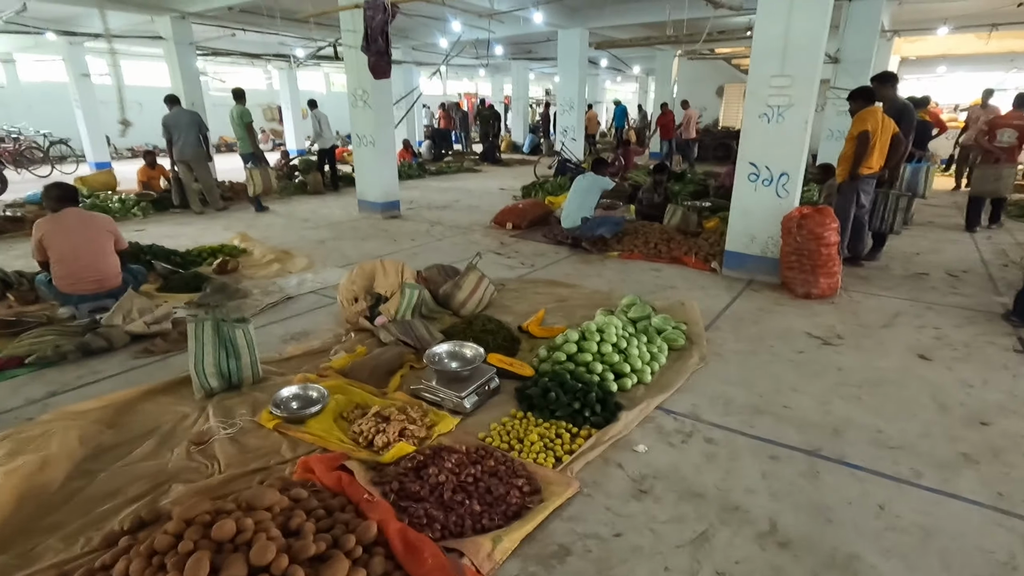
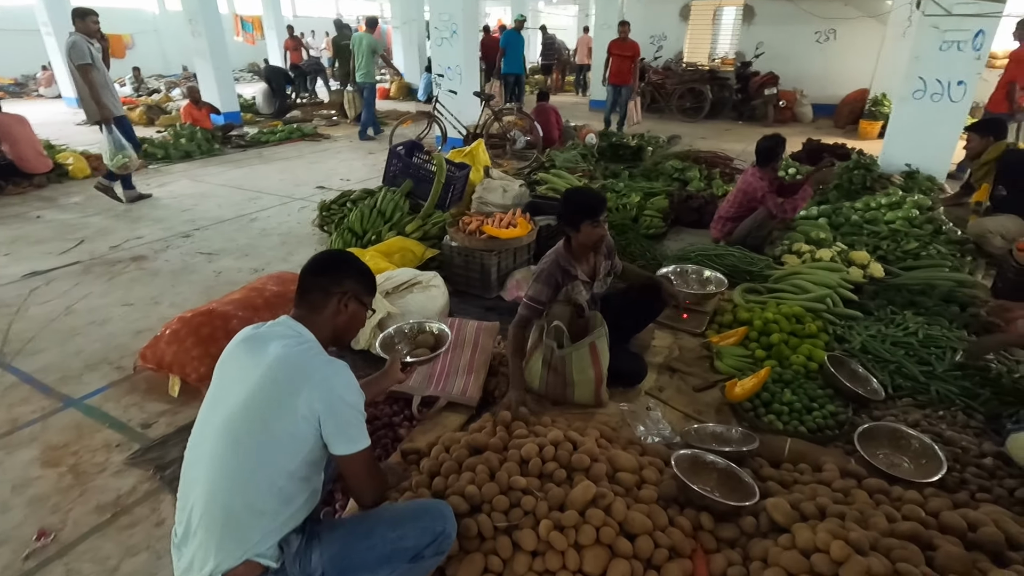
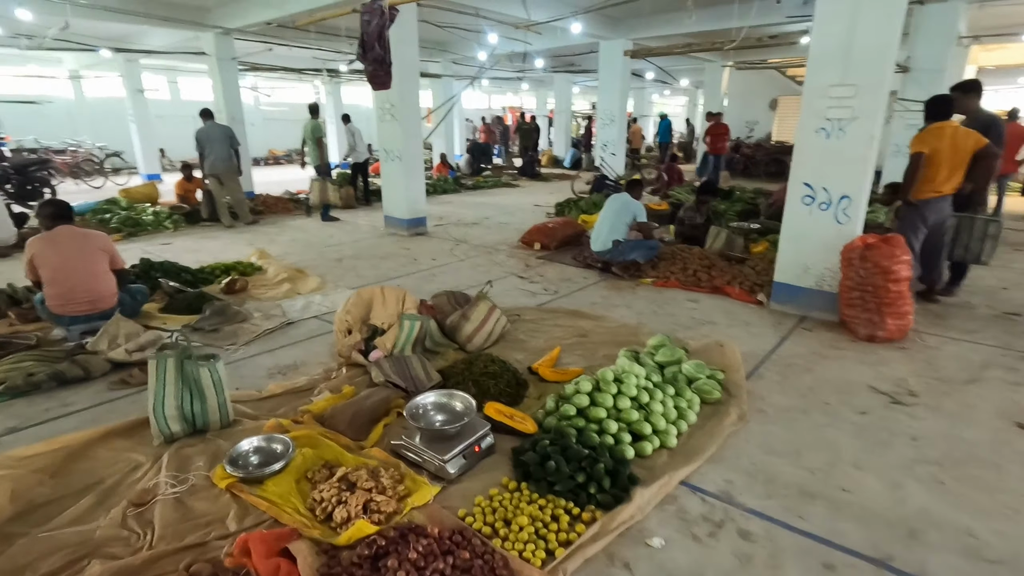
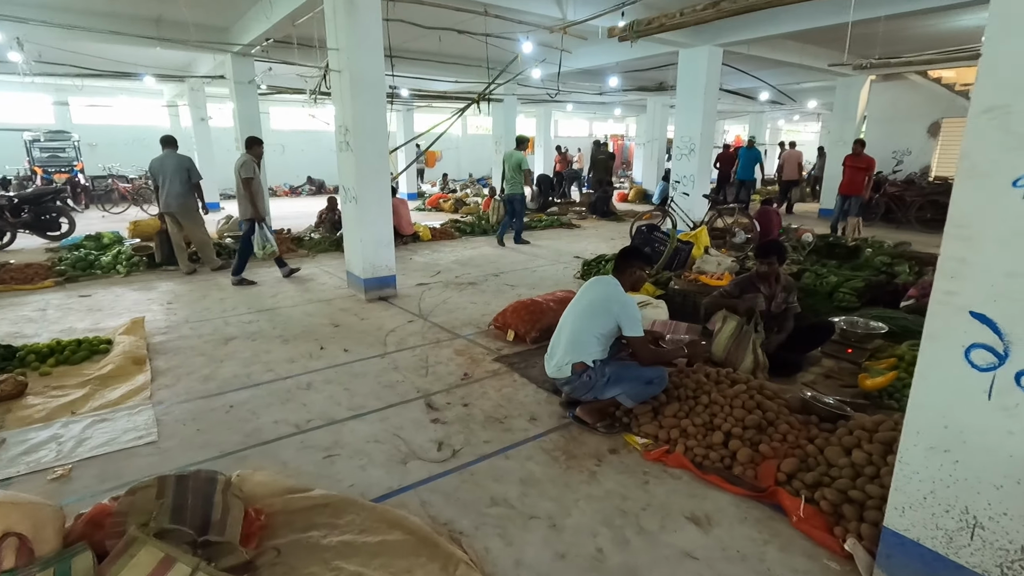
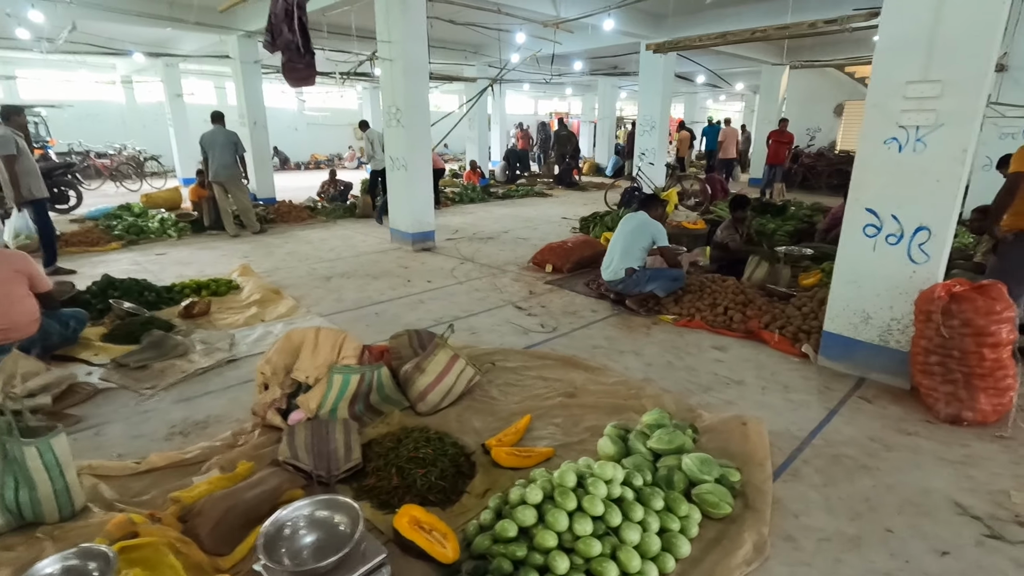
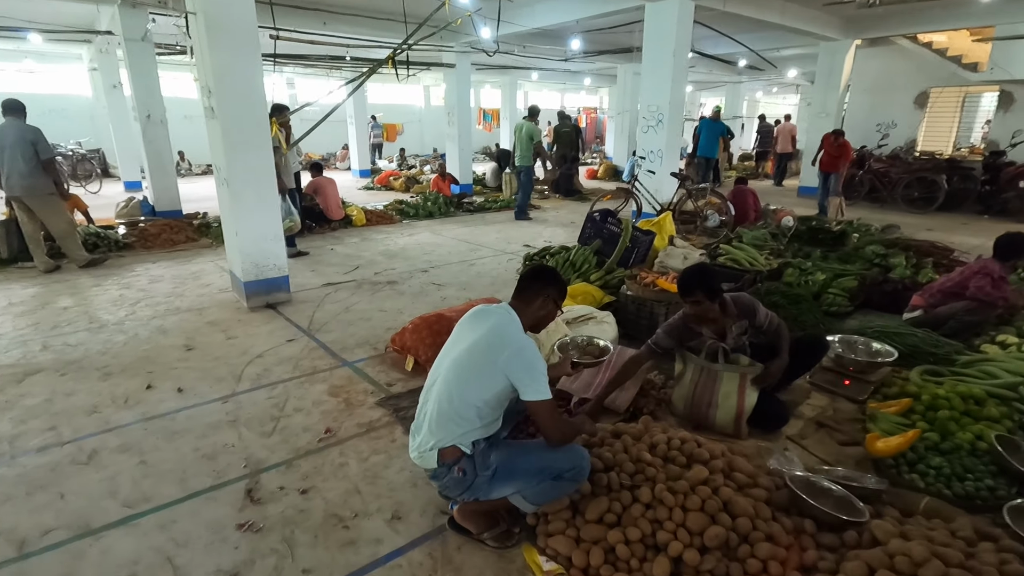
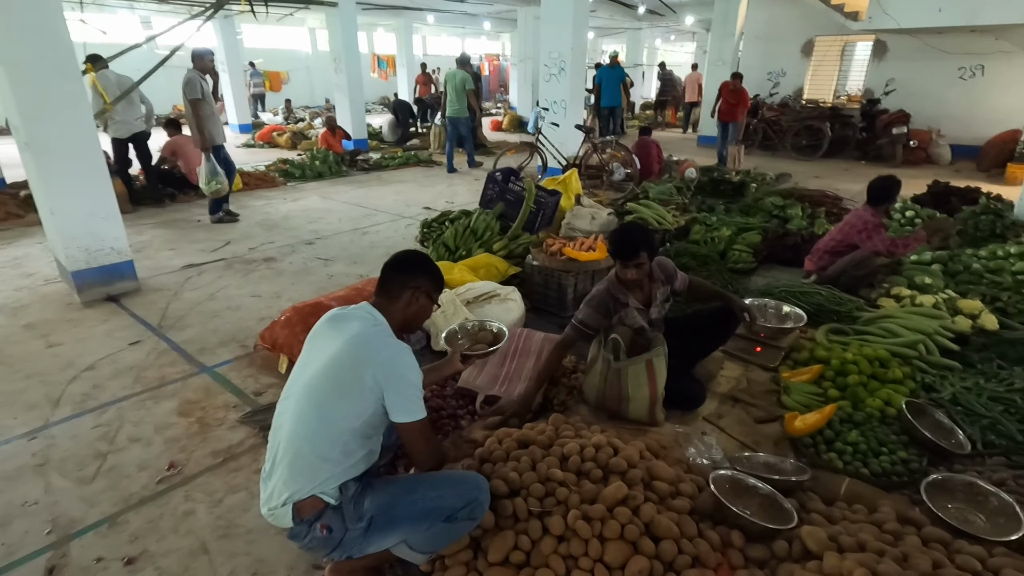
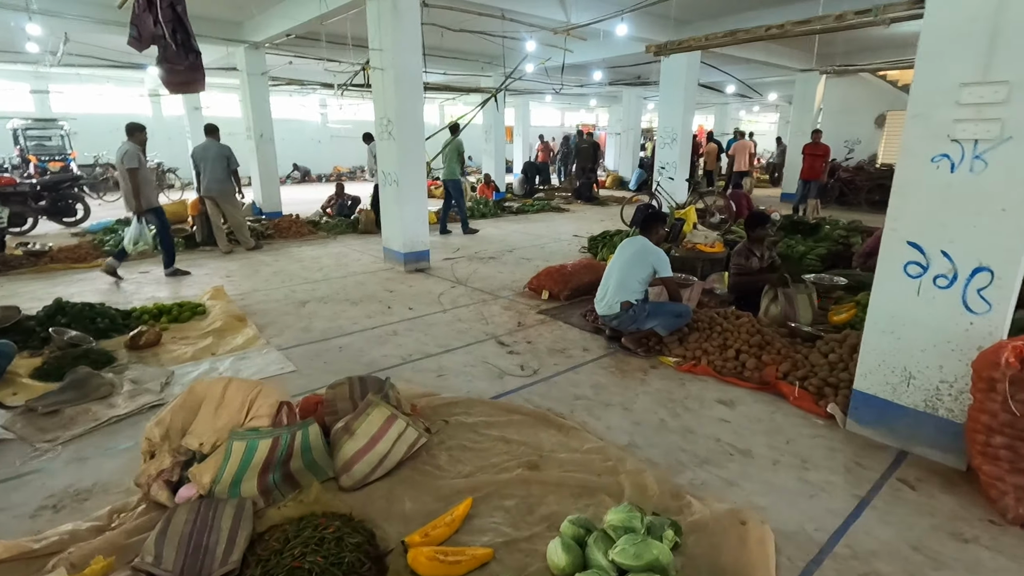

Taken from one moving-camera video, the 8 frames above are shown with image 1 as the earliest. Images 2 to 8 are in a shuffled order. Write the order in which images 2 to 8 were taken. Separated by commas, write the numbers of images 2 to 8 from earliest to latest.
3, 5, 8, 4, 6, 7, 2
